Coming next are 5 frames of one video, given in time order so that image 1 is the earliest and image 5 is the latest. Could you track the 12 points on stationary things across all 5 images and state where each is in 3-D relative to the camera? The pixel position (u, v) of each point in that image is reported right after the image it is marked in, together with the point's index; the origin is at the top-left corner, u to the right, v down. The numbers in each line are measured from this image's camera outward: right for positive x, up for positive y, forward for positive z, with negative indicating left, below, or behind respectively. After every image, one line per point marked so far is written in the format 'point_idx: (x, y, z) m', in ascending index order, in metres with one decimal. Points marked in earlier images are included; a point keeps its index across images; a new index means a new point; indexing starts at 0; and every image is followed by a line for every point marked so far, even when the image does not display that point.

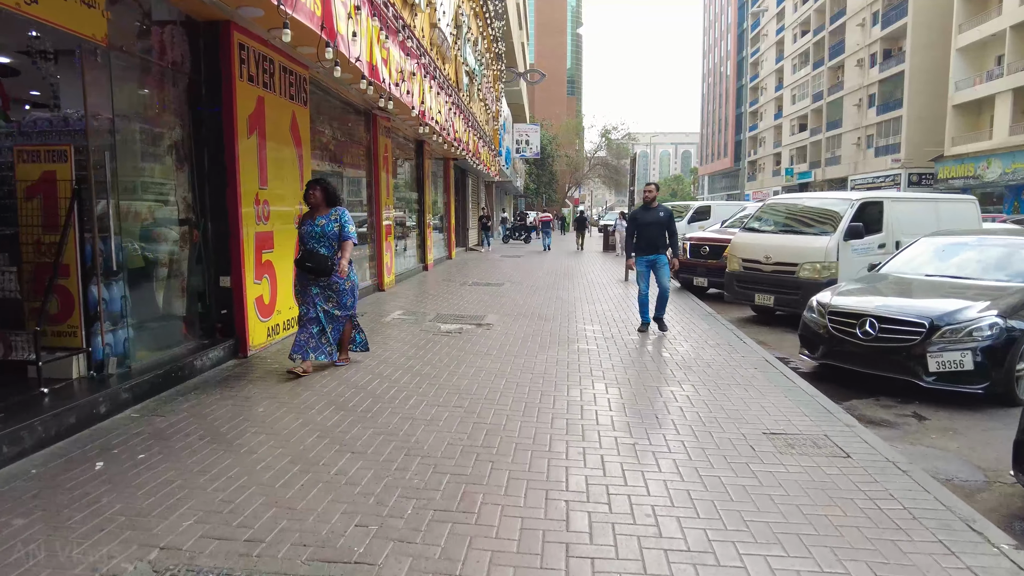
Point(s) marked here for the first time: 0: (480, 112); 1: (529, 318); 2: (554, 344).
0: (-0.9, +5.0, +15.9) m
1: (+0.2, -0.5, +8.9) m
2: (+0.5, -0.7, +7.2) m
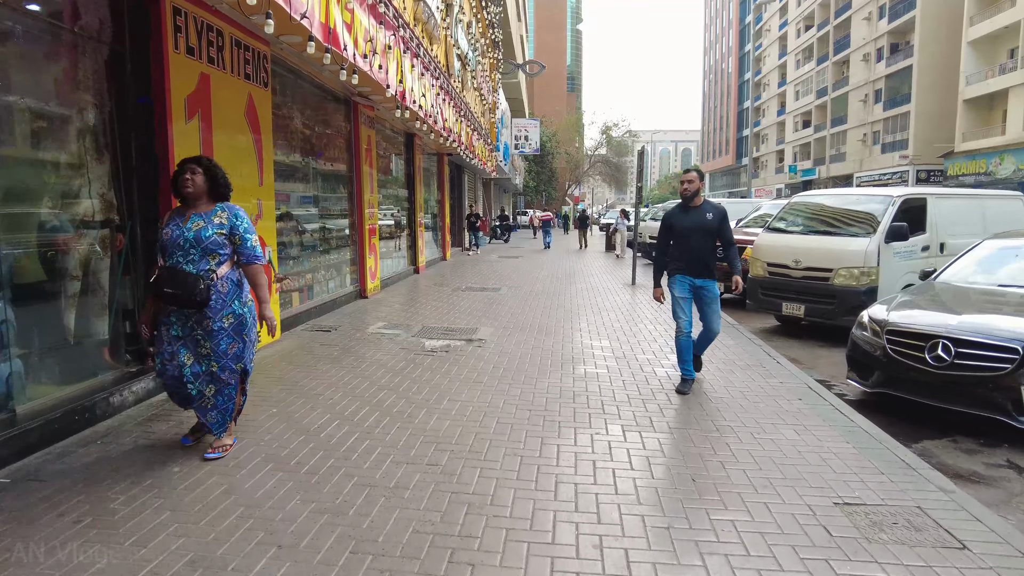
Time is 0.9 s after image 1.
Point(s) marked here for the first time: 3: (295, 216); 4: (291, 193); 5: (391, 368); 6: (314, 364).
0: (-1.0, +4.9, +14.7) m
1: (+0.2, -0.6, +7.8) m
2: (+0.5, -0.9, +6.1) m
3: (-3.2, +1.0, +8.3) m
4: (-3.2, +1.4, +8.2) m
5: (-1.3, -0.9, +6.0) m
6: (-2.2, -0.8, +6.1) m
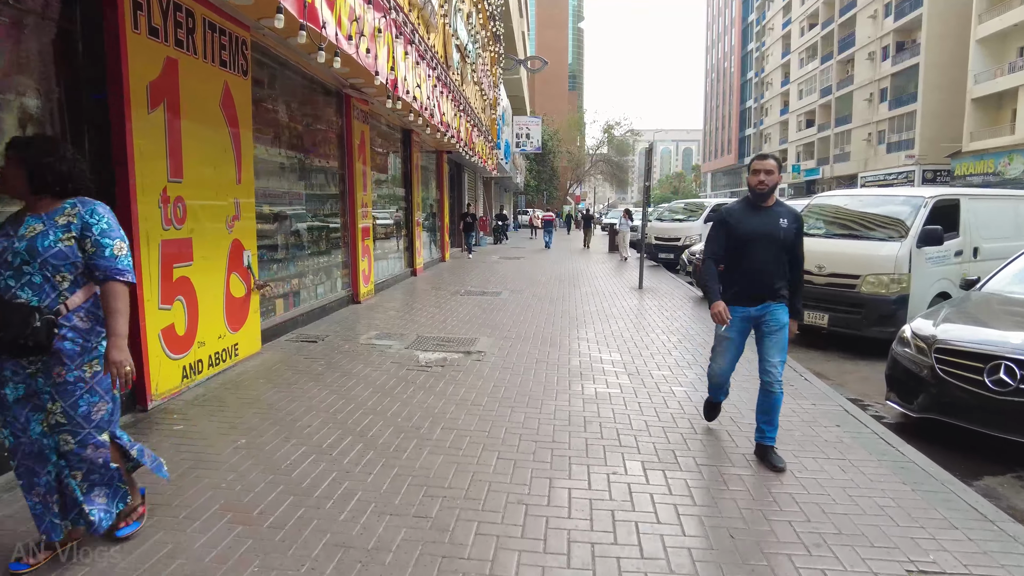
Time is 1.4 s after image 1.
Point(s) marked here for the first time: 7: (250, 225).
0: (-0.9, +4.8, +14.1) m
1: (+0.2, -0.7, +7.2) m
2: (+0.5, -1.0, +5.5) m
3: (-3.2, +1.0, +7.7) m
4: (-3.2, +1.3, +7.6) m
5: (-1.3, -1.0, +5.4) m
6: (-2.2, -0.9, +5.6) m
7: (-3.0, +0.7, +6.3) m
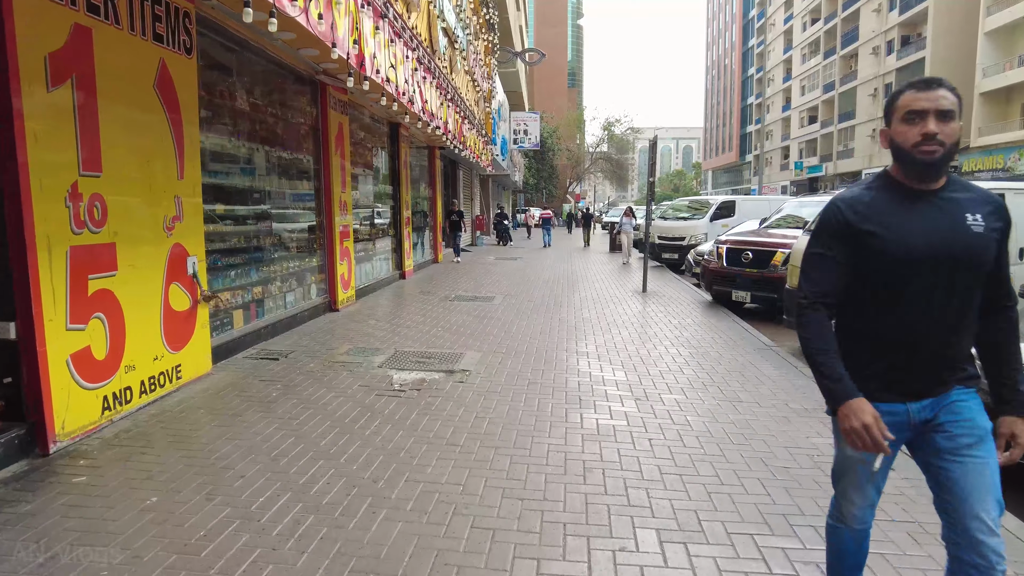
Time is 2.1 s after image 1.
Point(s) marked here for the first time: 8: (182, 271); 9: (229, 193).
0: (-1.1, +4.7, +13.3) m
1: (+0.1, -0.8, +6.4) m
2: (+0.4, -1.1, +4.6) m
3: (-3.3, +0.9, +6.8) m
4: (-3.3, +1.2, +6.7) m
5: (-1.4, -1.1, +4.5) m
6: (-2.3, -1.0, +4.7) m
7: (-3.1, +0.6, +5.5) m
8: (-3.1, +0.2, +5.3) m
9: (-3.3, +1.1, +6.6) m
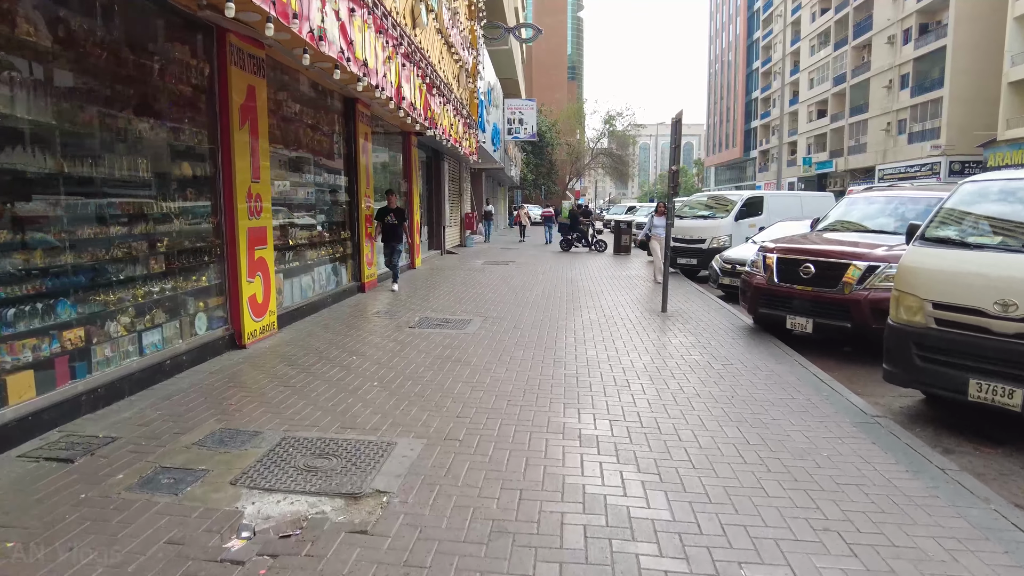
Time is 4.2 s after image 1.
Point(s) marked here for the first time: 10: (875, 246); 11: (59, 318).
0: (-1.3, +4.4, +10.7) m
1: (-0.2, -1.1, +3.8) m
2: (+0.1, -1.4, +2.1) m
3: (-3.6, +0.5, +4.2) m
4: (-3.6, +0.9, +4.1) m
5: (-1.7, -1.4, +2.0) m
6: (-2.6, -1.4, +2.1) m
7: (-3.4, +0.3, +2.9) m
8: (-3.4, -0.2, +2.7) m
9: (-3.6, +0.8, +4.0) m
10: (+4.8, +0.6, +7.4) m
11: (-3.5, -0.2, +4.4) m
